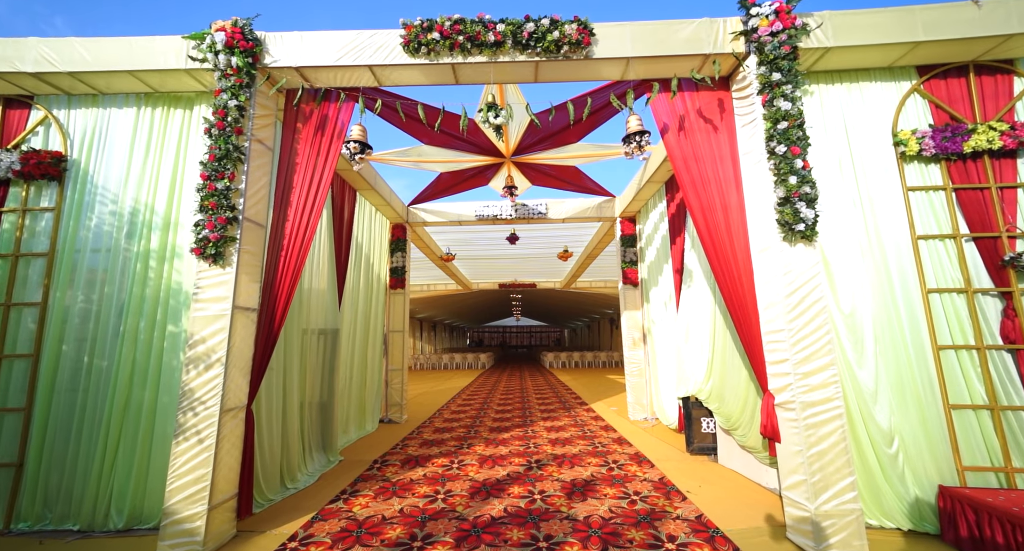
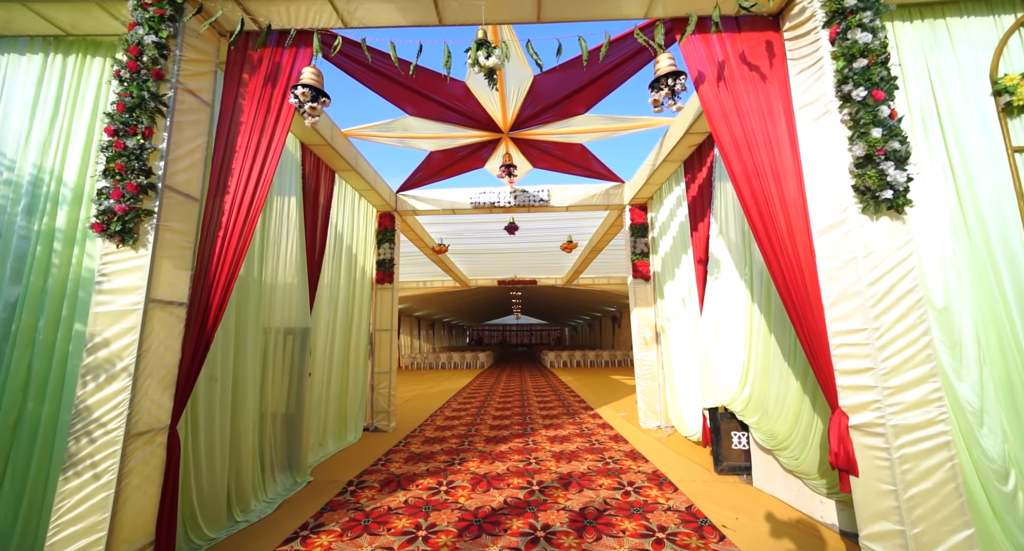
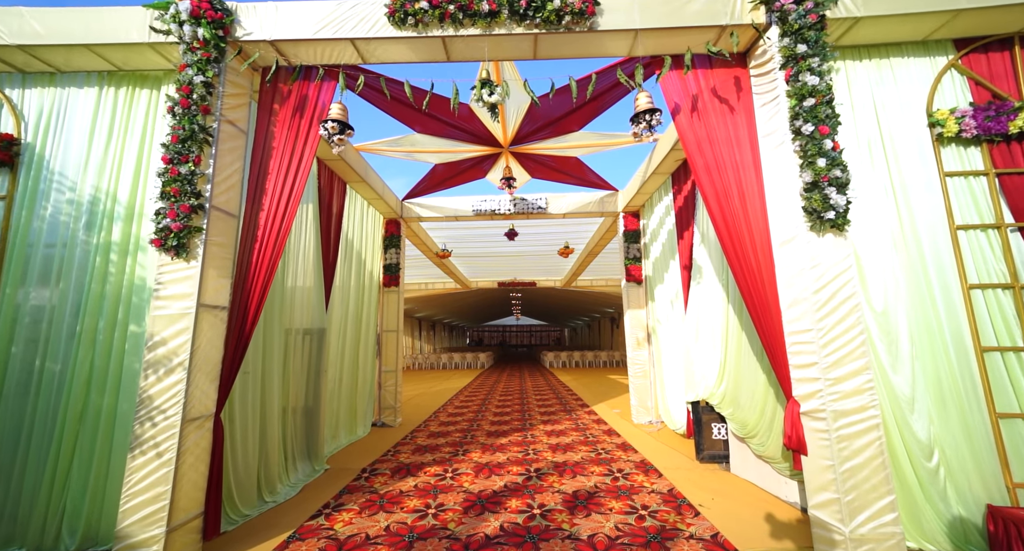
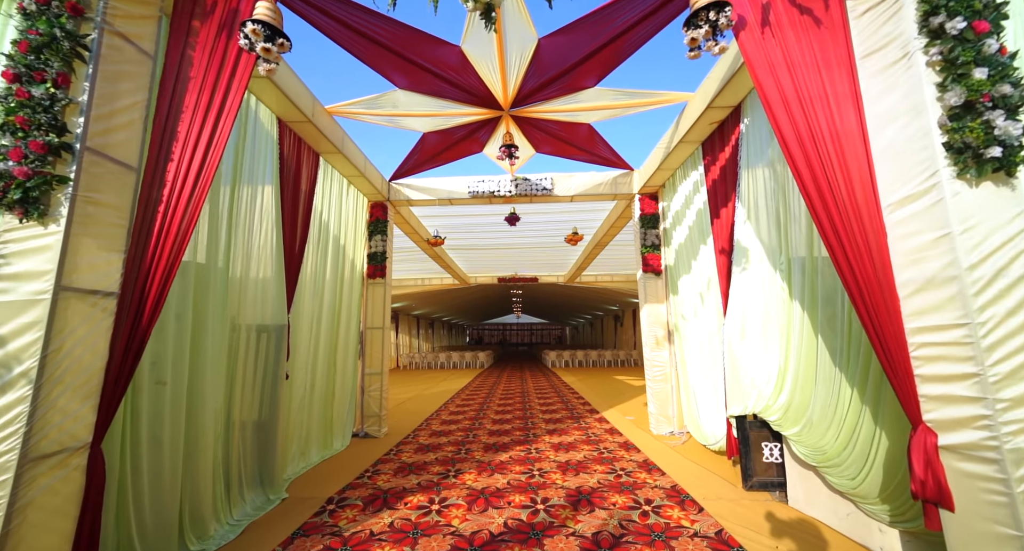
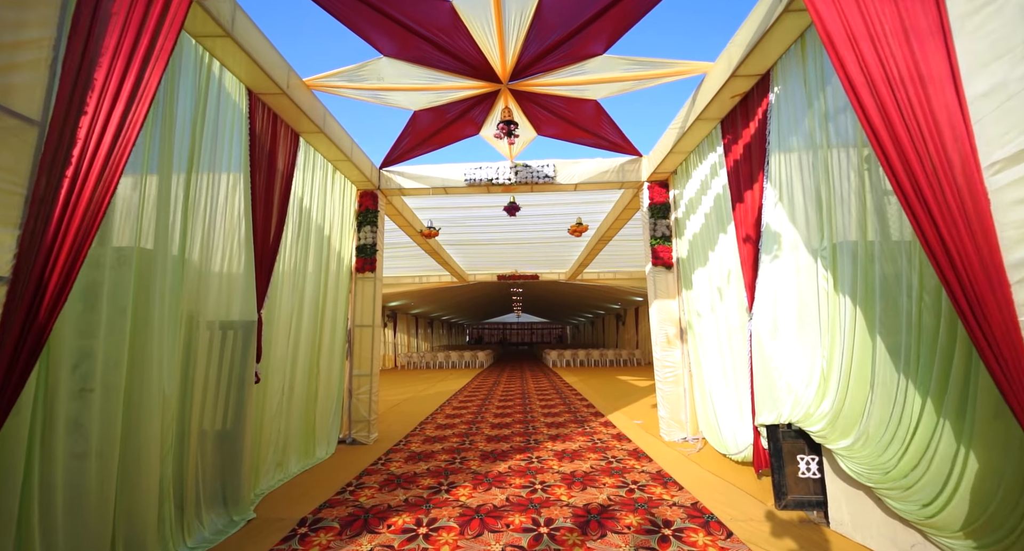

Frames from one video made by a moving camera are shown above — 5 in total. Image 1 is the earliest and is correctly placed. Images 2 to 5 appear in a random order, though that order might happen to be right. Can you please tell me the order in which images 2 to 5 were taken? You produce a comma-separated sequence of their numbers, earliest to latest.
3, 2, 4, 5
